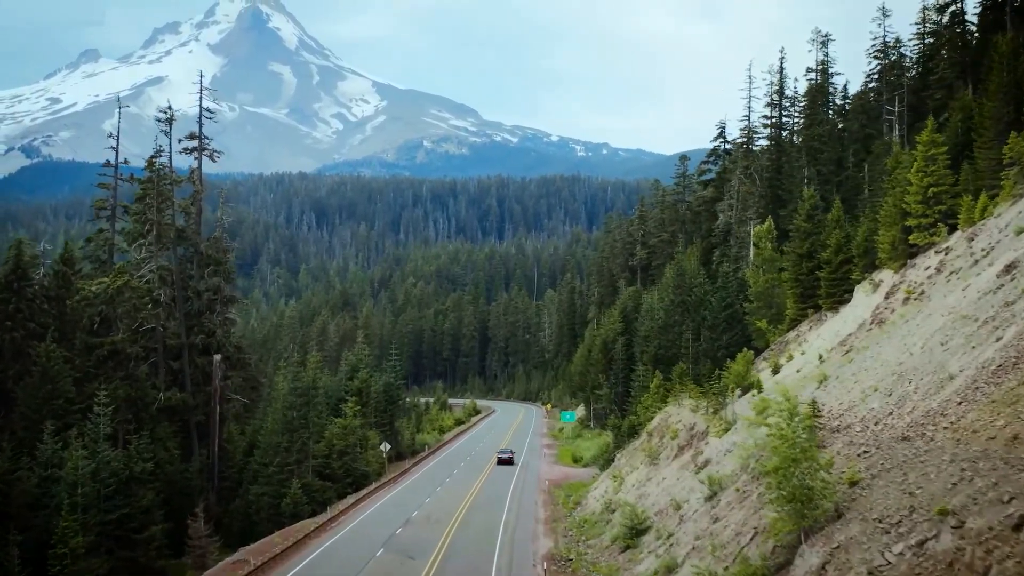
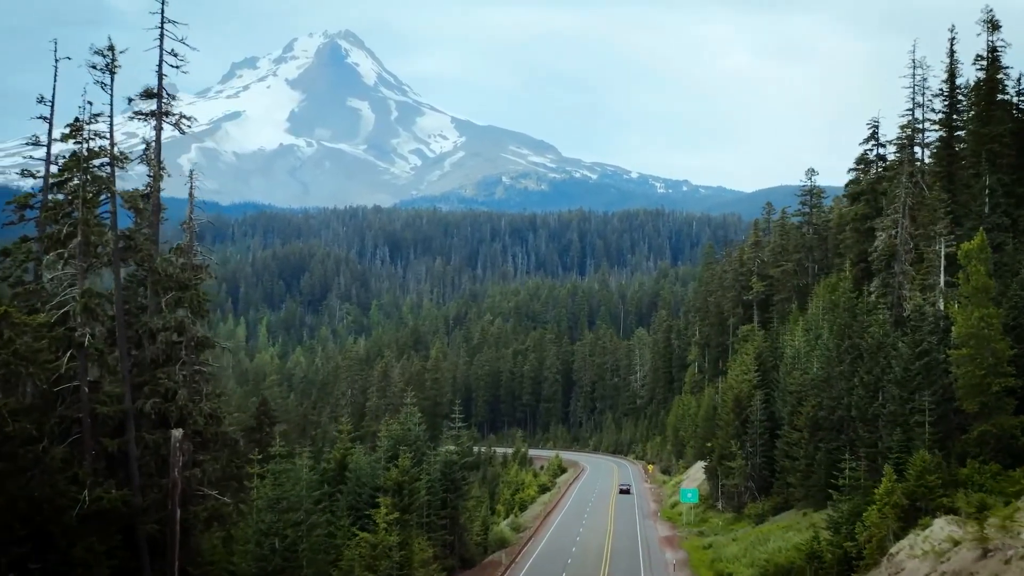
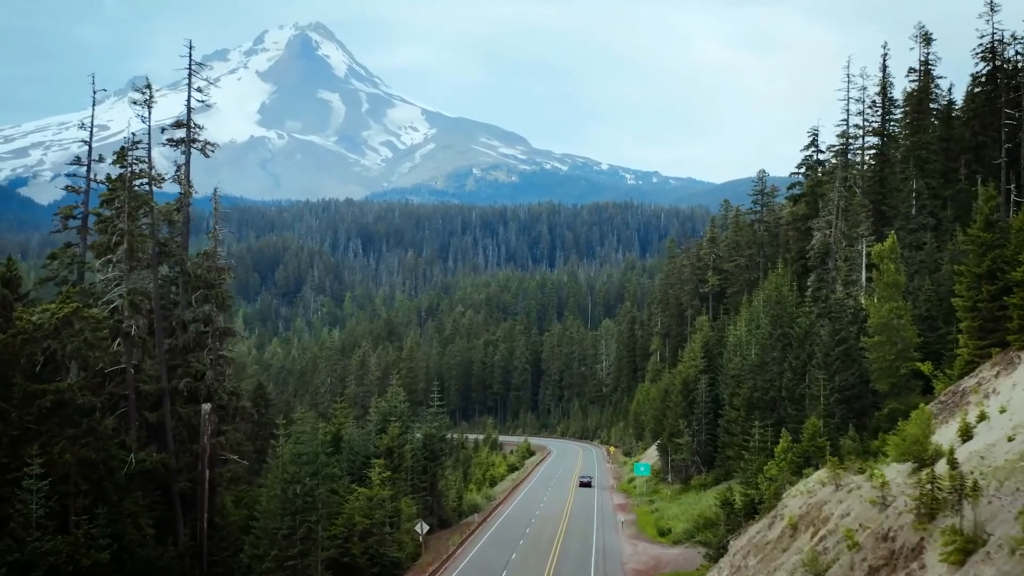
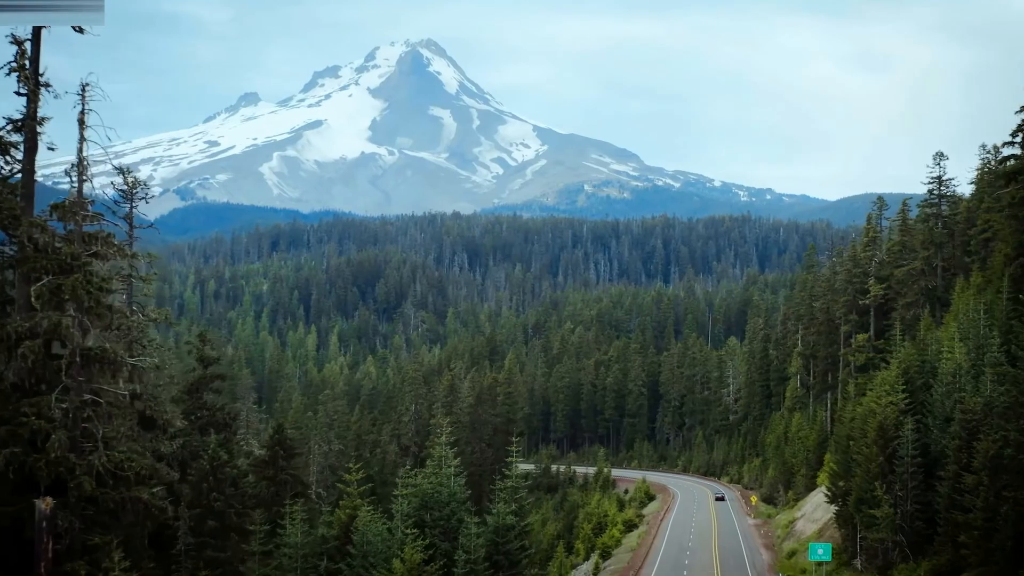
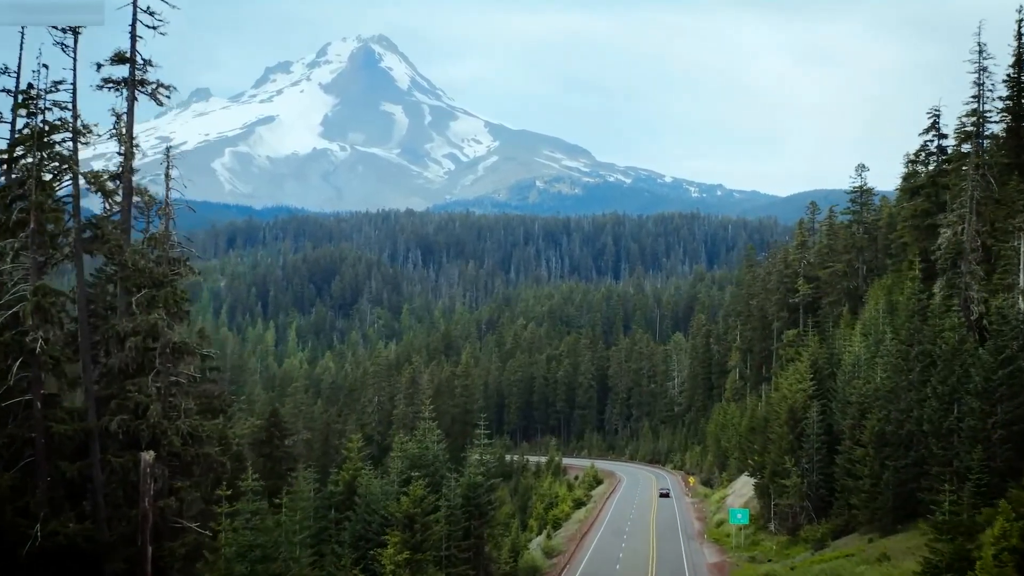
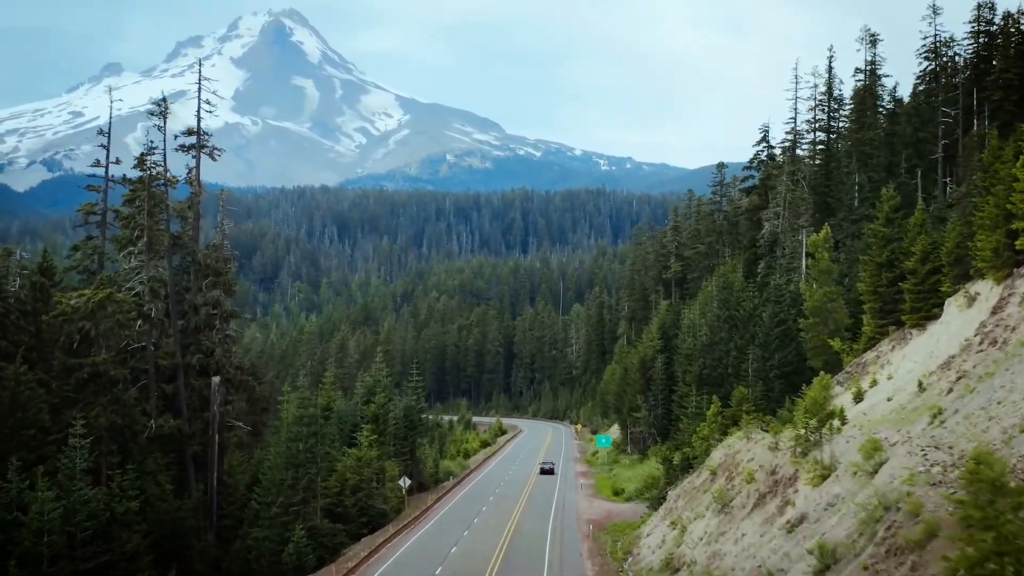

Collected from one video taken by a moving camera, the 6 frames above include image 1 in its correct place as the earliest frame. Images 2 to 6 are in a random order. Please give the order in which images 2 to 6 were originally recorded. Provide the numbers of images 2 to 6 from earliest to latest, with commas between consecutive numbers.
6, 3, 2, 5, 4
